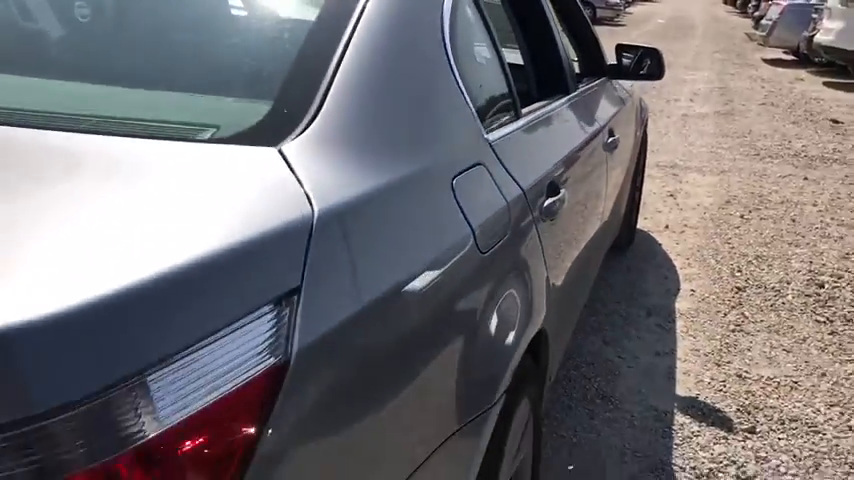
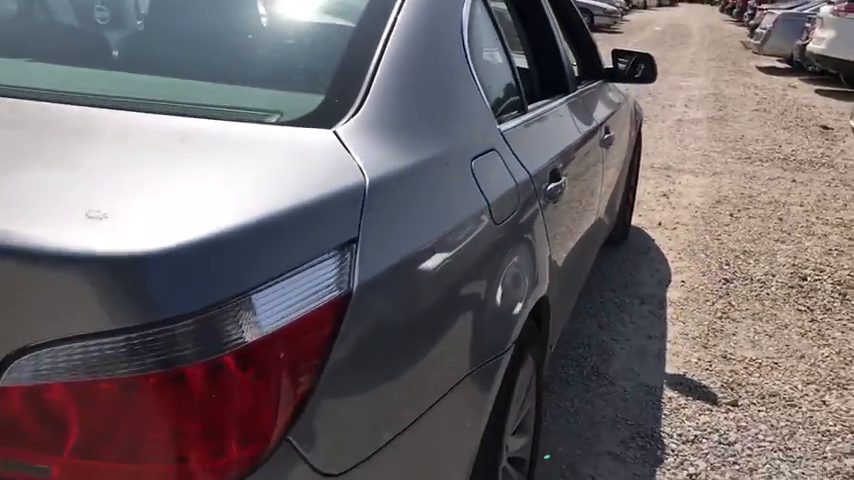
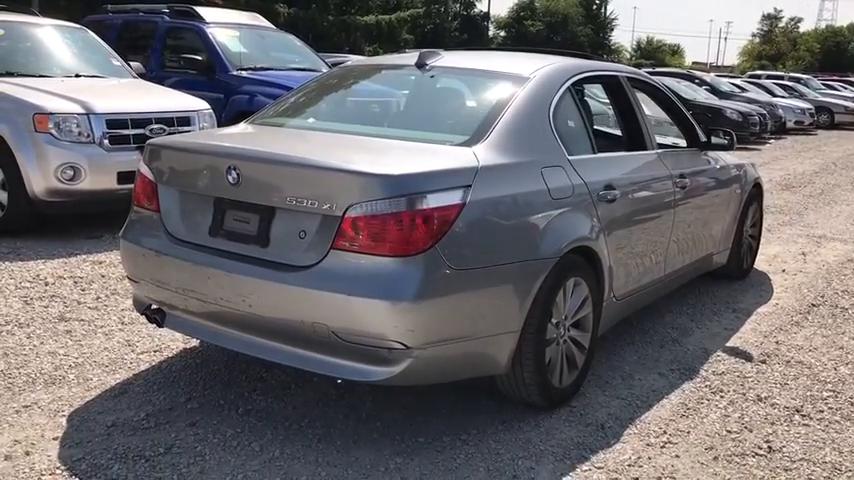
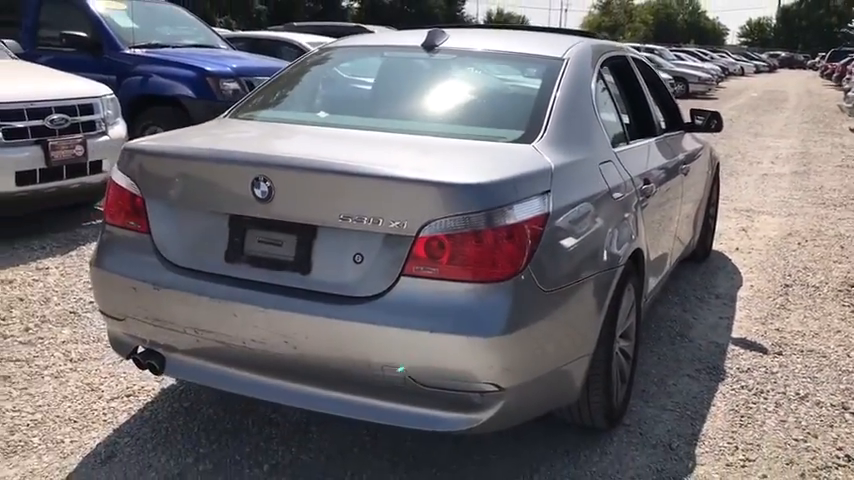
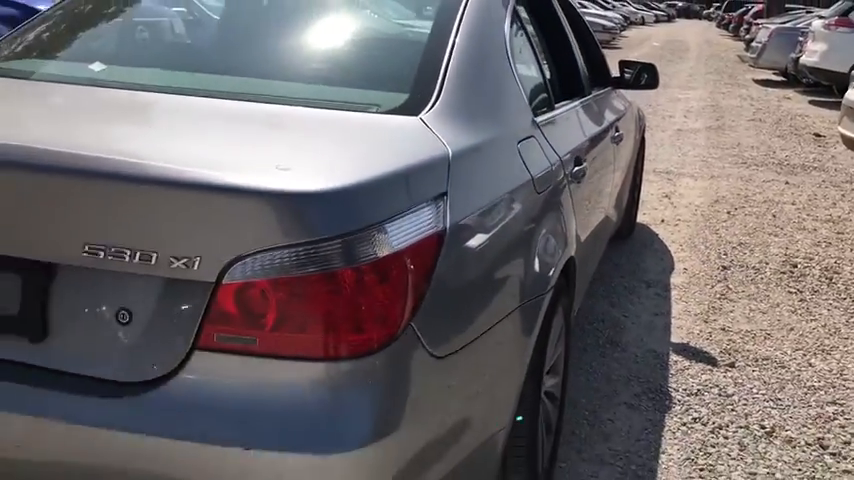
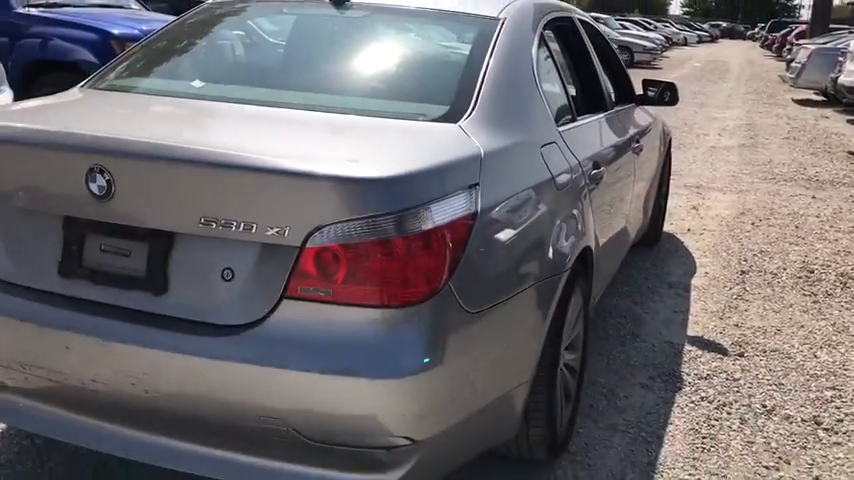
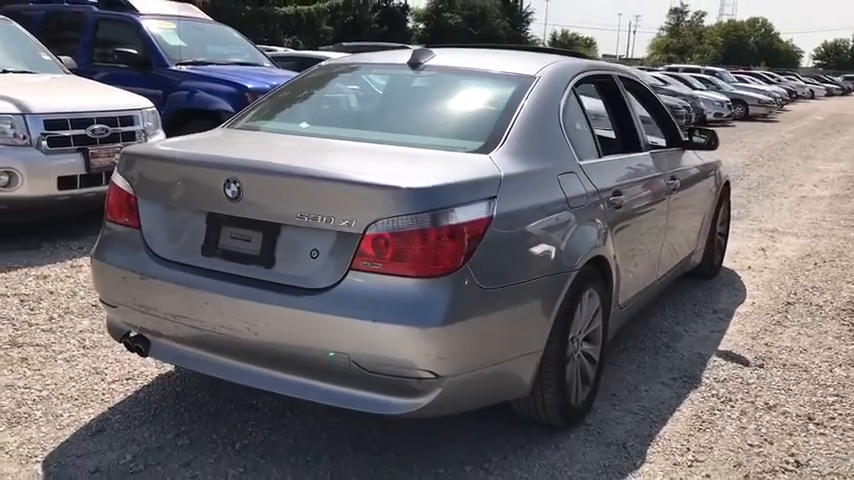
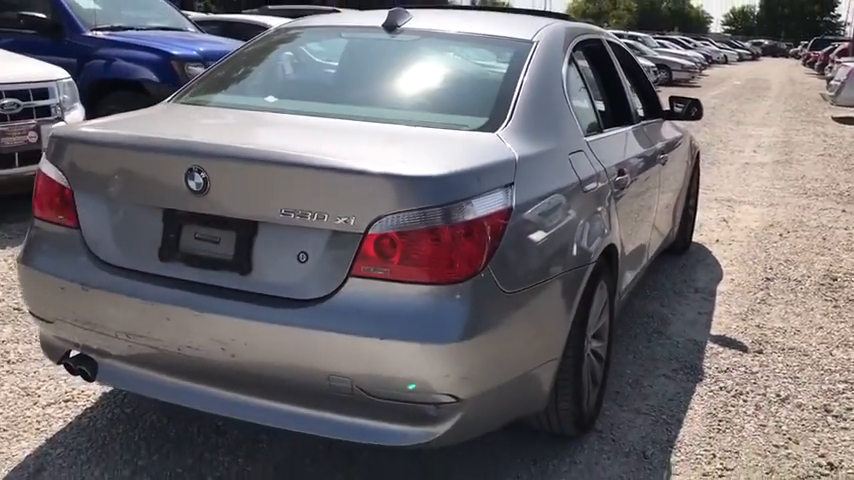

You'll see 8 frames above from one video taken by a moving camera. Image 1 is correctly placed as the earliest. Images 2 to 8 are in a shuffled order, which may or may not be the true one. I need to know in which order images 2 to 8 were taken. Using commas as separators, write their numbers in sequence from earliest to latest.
2, 5, 6, 8, 4, 7, 3
